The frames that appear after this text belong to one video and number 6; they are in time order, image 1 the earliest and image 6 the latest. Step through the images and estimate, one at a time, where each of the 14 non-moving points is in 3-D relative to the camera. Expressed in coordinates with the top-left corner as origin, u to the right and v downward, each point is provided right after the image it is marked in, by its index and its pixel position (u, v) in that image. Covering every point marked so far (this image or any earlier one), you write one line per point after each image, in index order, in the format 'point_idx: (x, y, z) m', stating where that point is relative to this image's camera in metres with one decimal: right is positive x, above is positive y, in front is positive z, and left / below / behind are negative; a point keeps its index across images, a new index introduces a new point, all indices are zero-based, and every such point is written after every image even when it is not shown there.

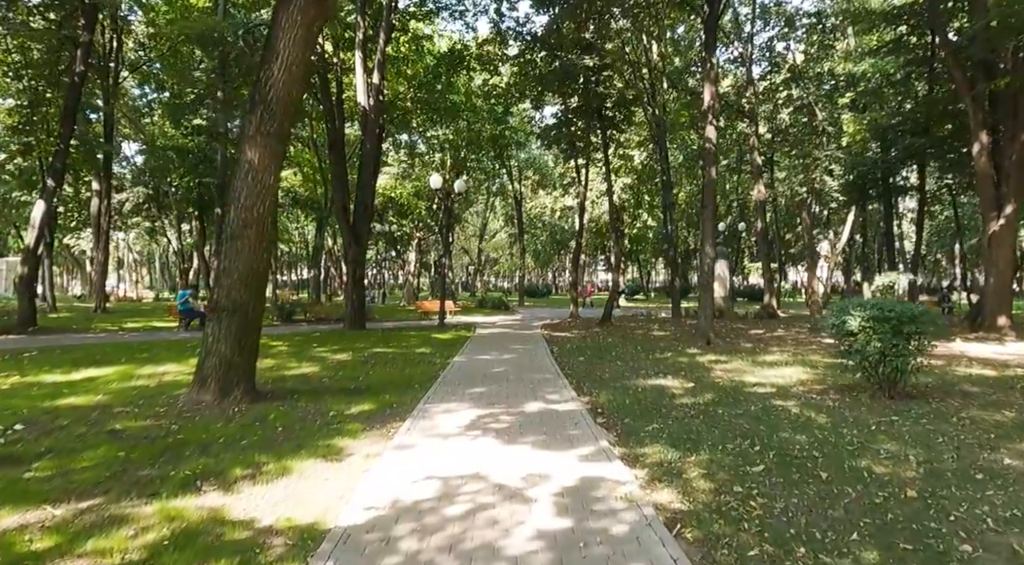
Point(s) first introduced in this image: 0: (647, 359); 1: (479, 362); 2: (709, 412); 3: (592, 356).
0: (+2.4, -1.4, +11.0) m
1: (-0.6, -1.3, +10.3) m
2: (+2.1, -1.3, +6.5) m
3: (+1.5, -1.4, +11.4) m
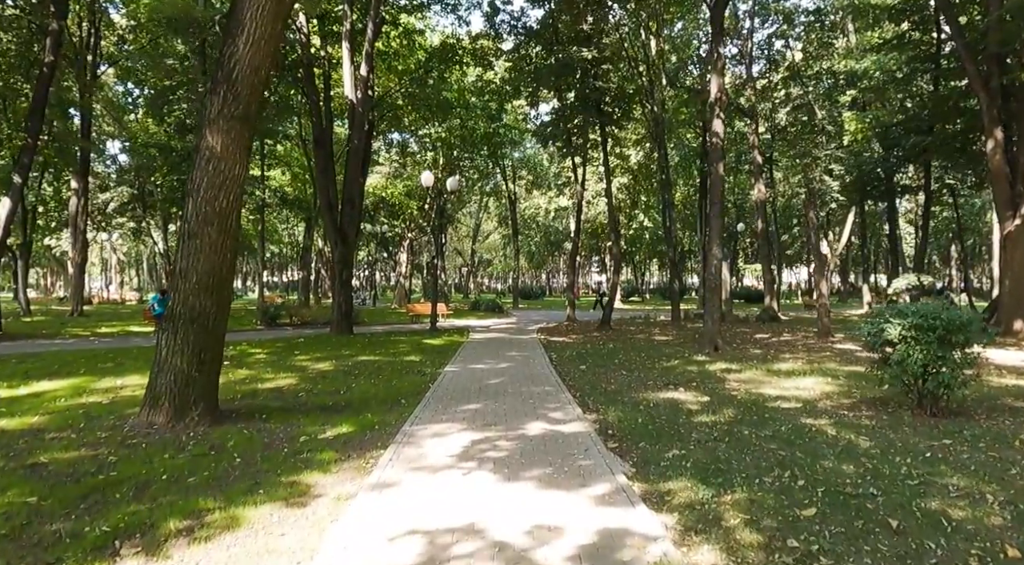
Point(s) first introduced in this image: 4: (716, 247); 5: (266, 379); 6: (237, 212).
0: (+2.3, -1.4, +10.3) m
1: (-0.6, -1.4, +9.5) m
2: (+2.0, -1.4, +5.7) m
3: (+1.4, -1.4, +10.6) m
4: (+4.1, +0.7, +12.6) m
5: (-3.3, -1.3, +8.3) m
6: (-2.6, +0.7, +5.9) m
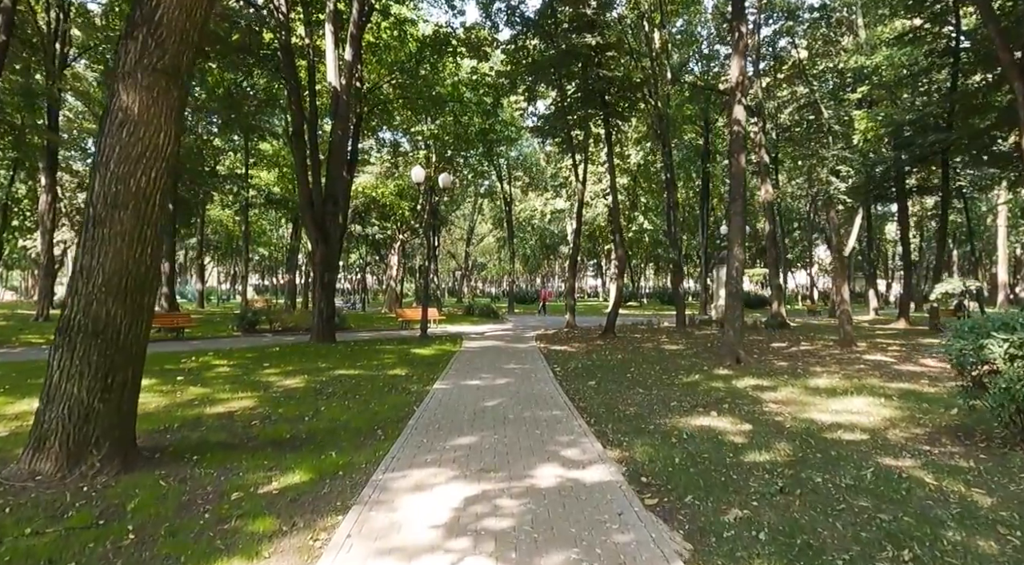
0: (+2.3, -1.5, +9.0) m
1: (-0.6, -1.4, +8.2) m
2: (+2.1, -1.4, +4.4) m
3: (+1.4, -1.5, +9.3) m
4: (+4.1, +0.6, +11.3) m
5: (-3.3, -1.3, +7.0) m
6: (-2.6, +0.6, +4.5) m
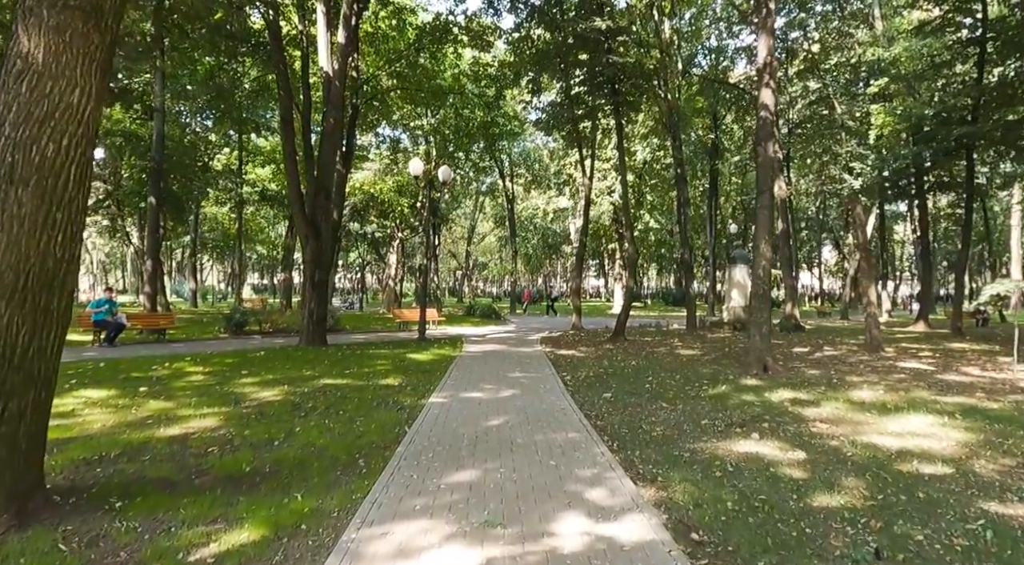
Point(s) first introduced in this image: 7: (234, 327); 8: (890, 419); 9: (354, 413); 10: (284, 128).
0: (+2.4, -1.5, +8.0) m
1: (-0.5, -1.4, +7.2) m
2: (+2.1, -1.4, +3.4) m
3: (+1.4, -1.5, +8.3) m
4: (+4.2, +0.6, +10.3) m
5: (-3.2, -1.3, +6.0) m
6: (-2.5, +0.7, +3.5) m
7: (-7.5, -1.2, +16.8) m
8: (+4.1, -1.5, +6.7) m
9: (-1.7, -1.4, +6.5) m
10: (-5.5, +3.8, +15.2) m
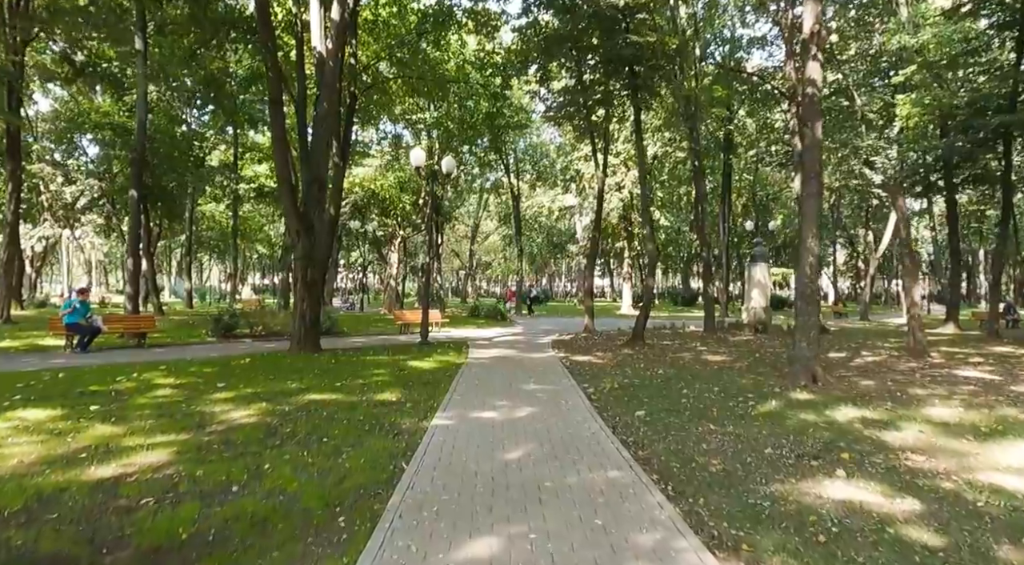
0: (+2.6, -1.5, +6.8) m
1: (-0.4, -1.4, +6.0) m
2: (+2.3, -1.4, +2.2) m
3: (+1.6, -1.5, +7.1) m
4: (+4.4, +0.6, +9.1) m
5: (-3.0, -1.3, +4.8) m
6: (-2.3, +0.7, +2.4) m
7: (-7.3, -1.2, +15.7) m
8: (+4.2, -1.5, +5.5) m
9: (-1.5, -1.4, +5.3) m
10: (-5.3, +3.8, +14.0) m
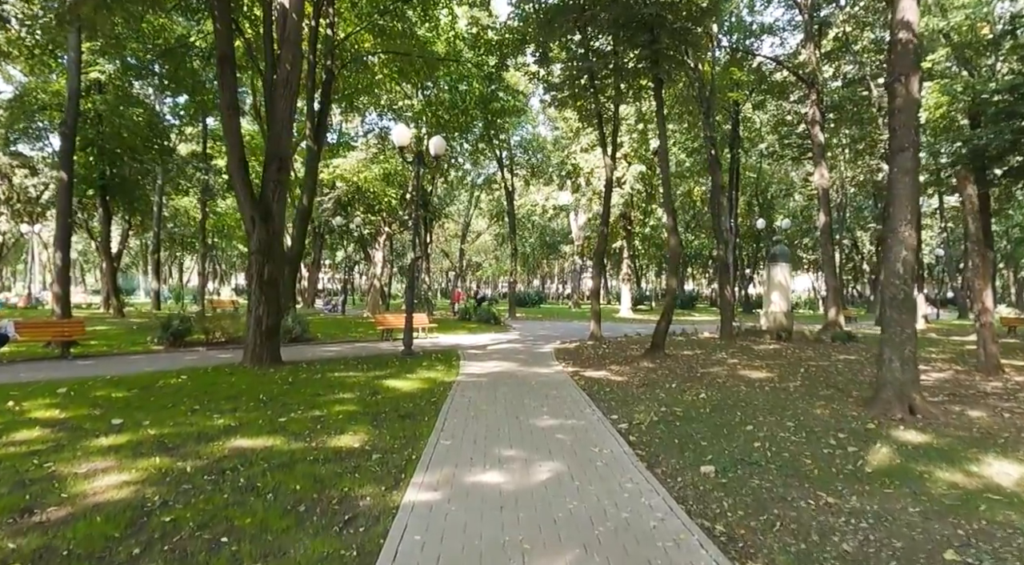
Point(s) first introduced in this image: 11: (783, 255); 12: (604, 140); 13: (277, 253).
0: (+2.7, -1.5, +4.7) m
1: (-0.2, -1.4, +3.8) m
2: (+2.5, -1.4, +0.1) m
3: (+1.7, -1.4, +5.0) m
4: (+4.4, +0.6, +7.1) m
5: (-2.9, -1.3, +2.6) m
6: (-2.1, +0.7, +0.2) m
7: (-7.3, -1.2, +13.4) m
8: (+4.4, -1.5, +3.4) m
9: (-1.3, -1.3, +3.2) m
10: (-5.3, +3.8, +11.8) m
11: (+8.6, +0.9, +19.8) m
12: (+3.1, +4.7, +19.9) m
13: (-4.3, +0.6, +11.7) m
